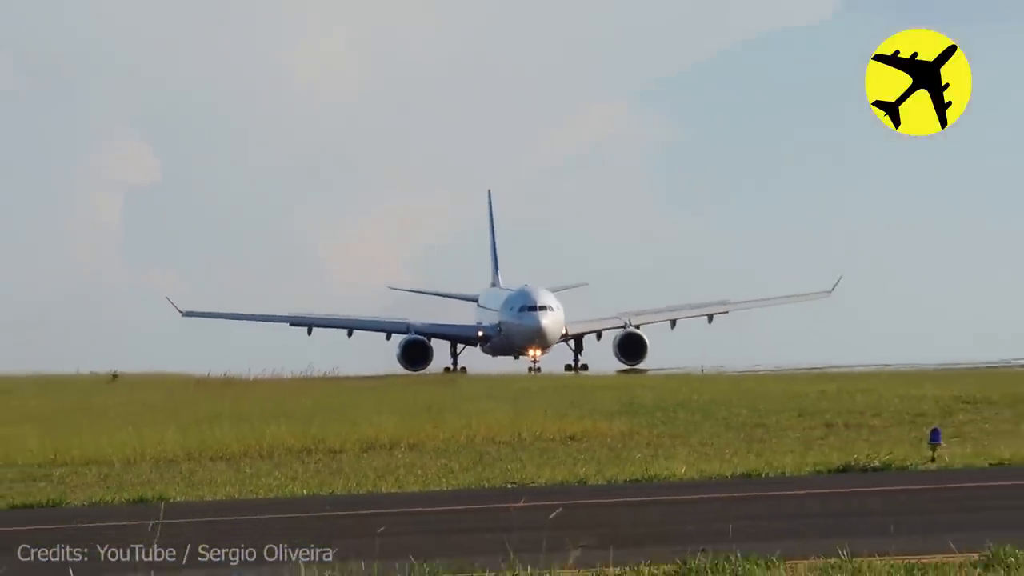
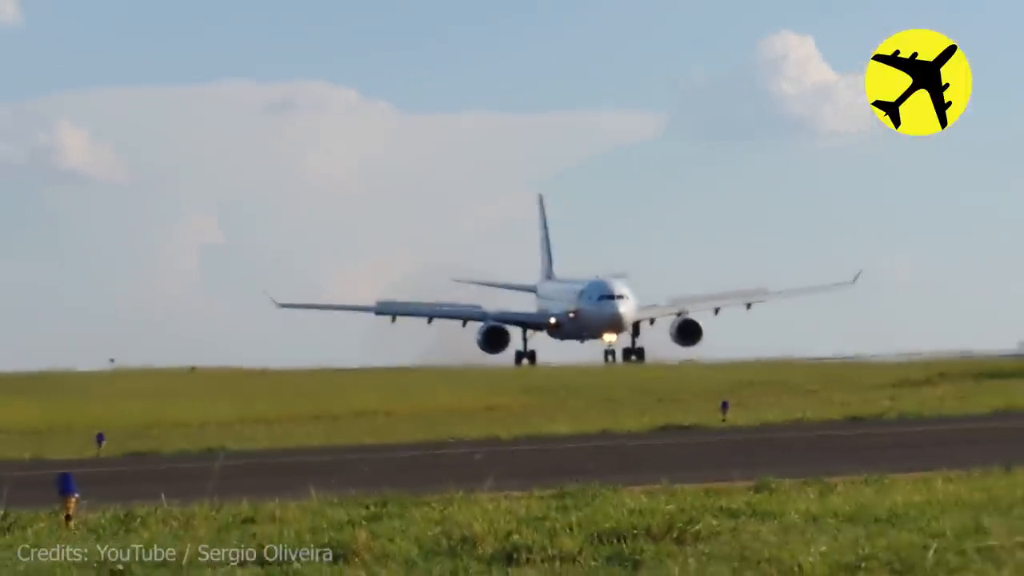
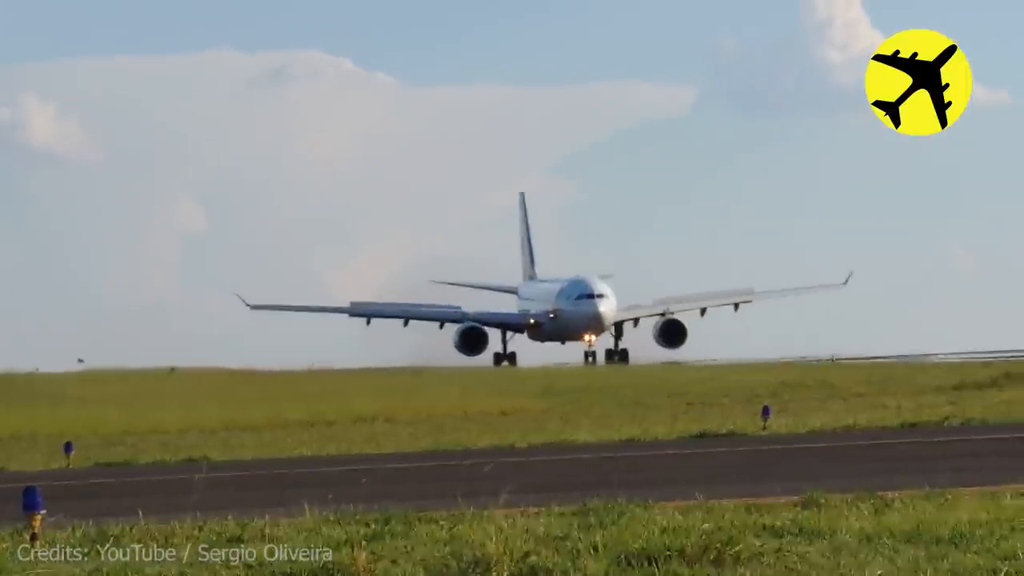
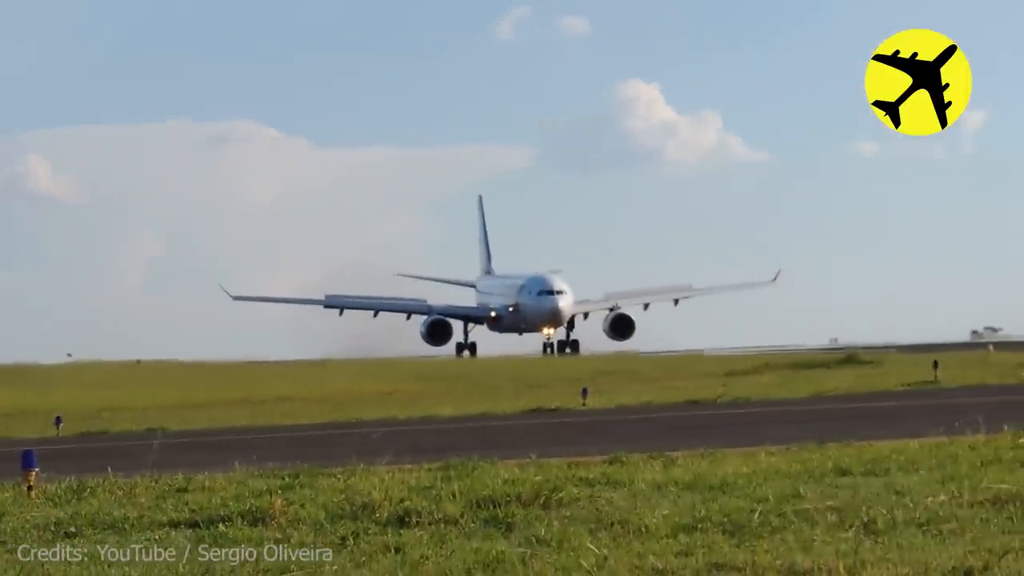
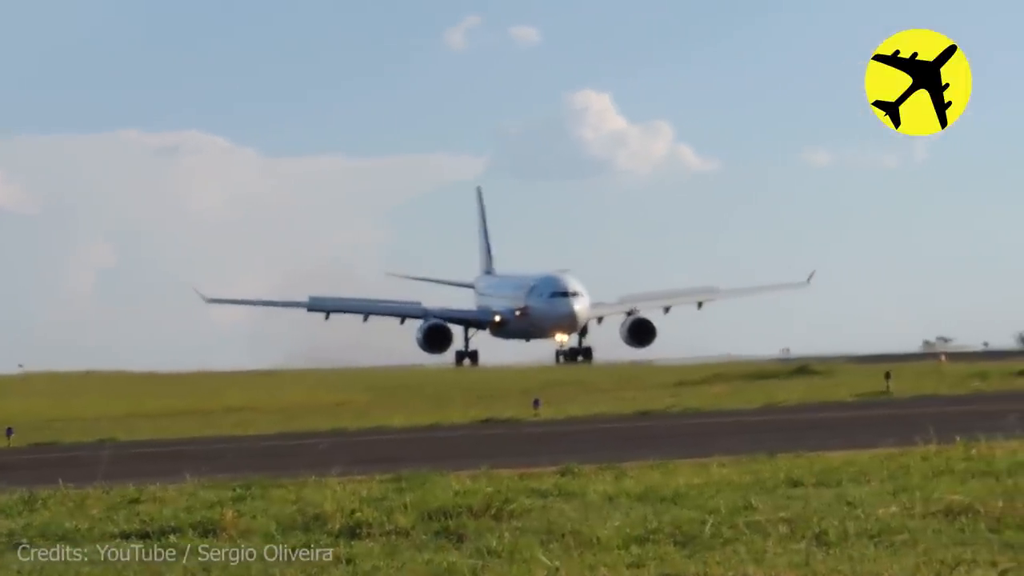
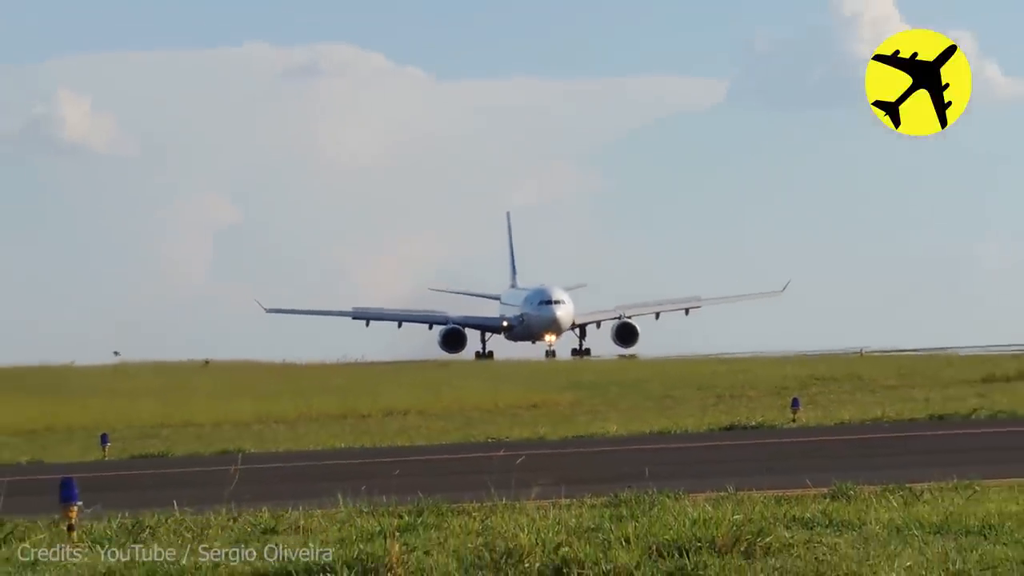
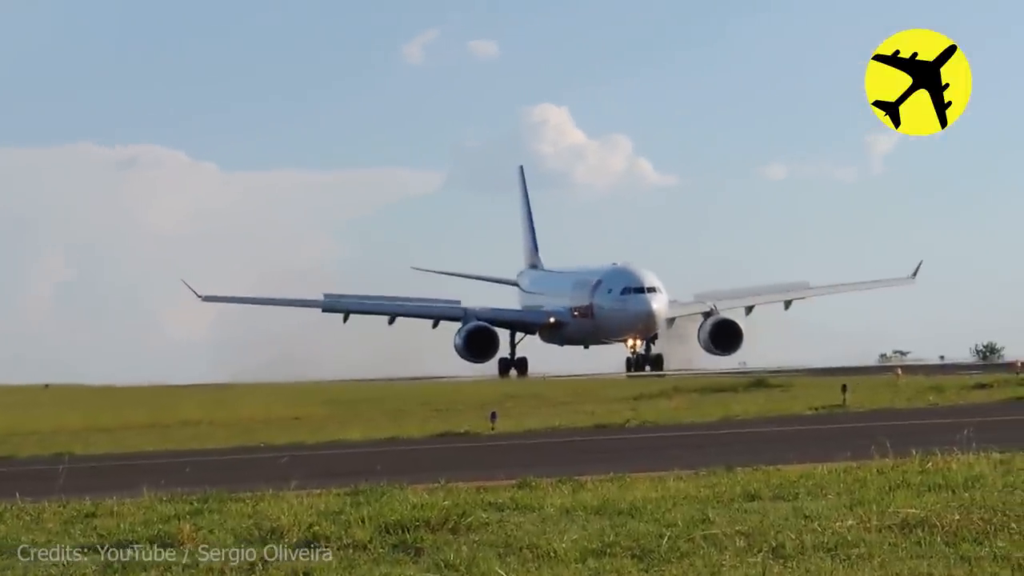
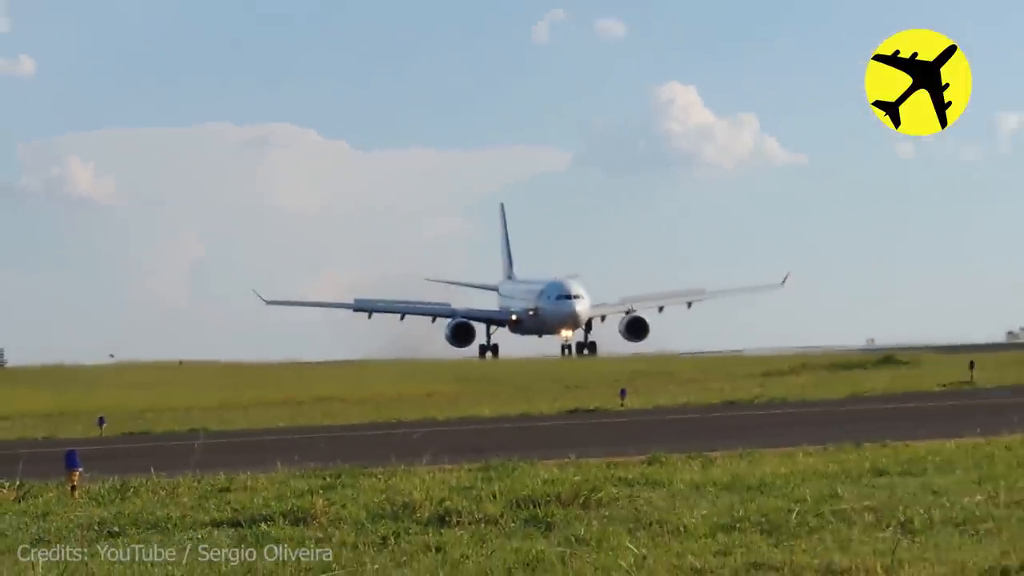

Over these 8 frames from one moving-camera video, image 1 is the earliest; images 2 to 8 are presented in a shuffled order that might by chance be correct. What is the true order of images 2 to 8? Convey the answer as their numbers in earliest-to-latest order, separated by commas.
6, 3, 2, 8, 4, 5, 7
